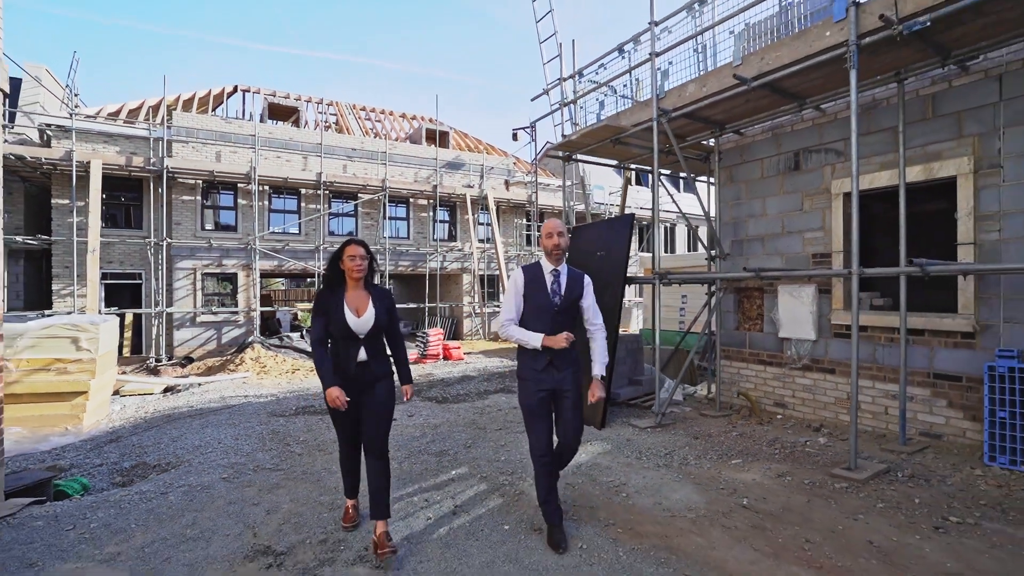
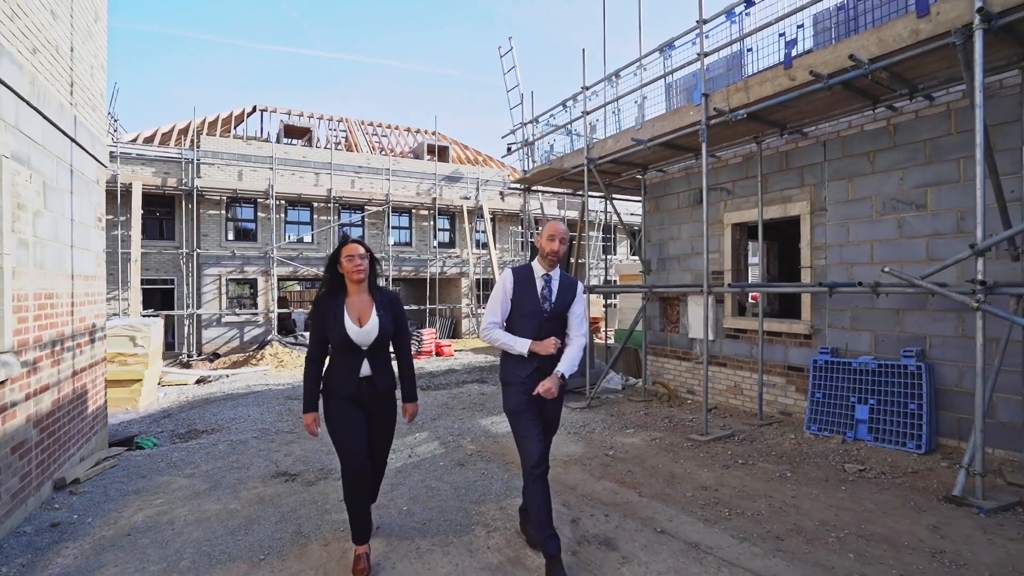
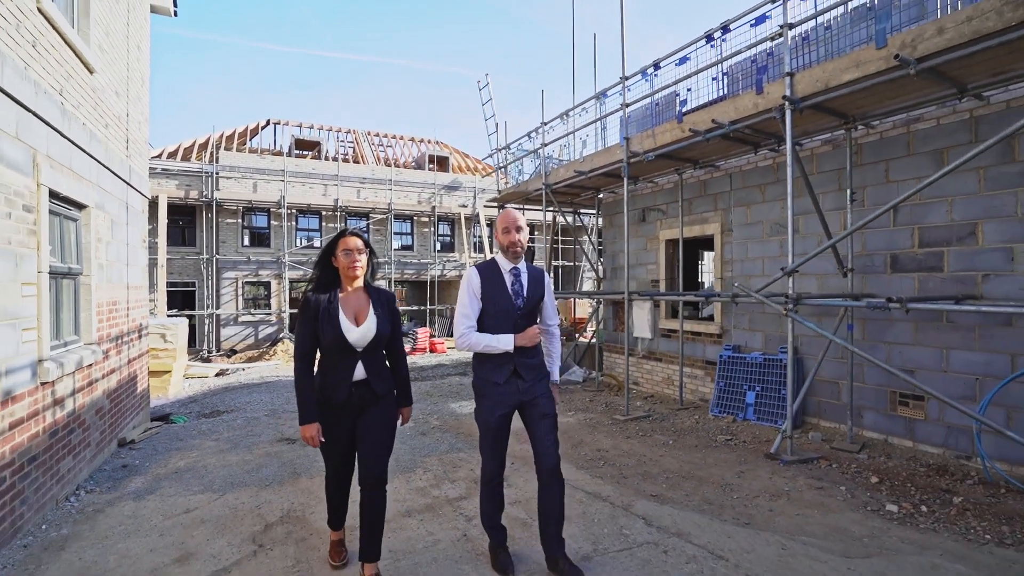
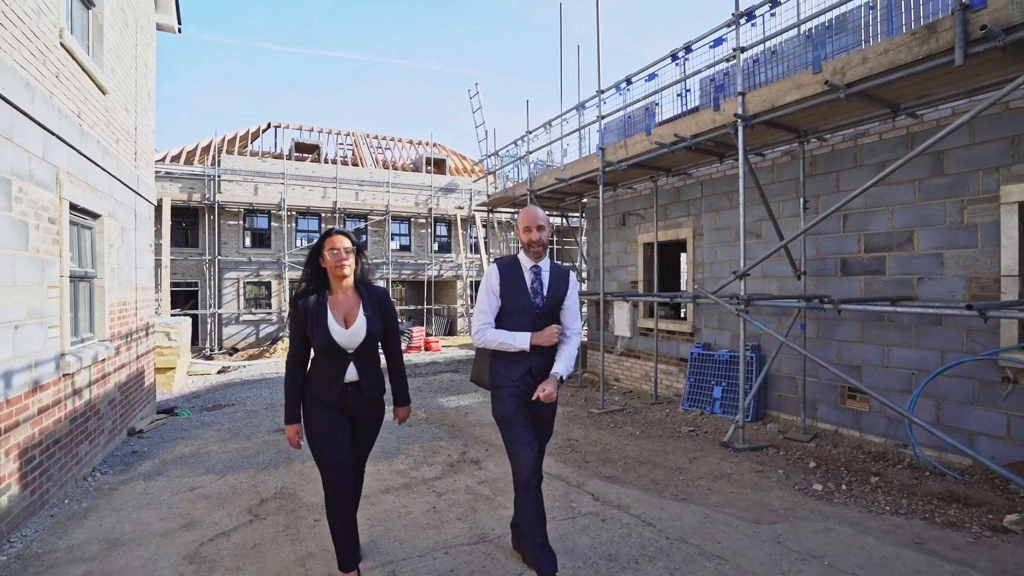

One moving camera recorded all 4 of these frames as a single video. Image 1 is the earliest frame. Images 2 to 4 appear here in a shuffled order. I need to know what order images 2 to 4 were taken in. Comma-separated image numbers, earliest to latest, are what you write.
2, 3, 4
